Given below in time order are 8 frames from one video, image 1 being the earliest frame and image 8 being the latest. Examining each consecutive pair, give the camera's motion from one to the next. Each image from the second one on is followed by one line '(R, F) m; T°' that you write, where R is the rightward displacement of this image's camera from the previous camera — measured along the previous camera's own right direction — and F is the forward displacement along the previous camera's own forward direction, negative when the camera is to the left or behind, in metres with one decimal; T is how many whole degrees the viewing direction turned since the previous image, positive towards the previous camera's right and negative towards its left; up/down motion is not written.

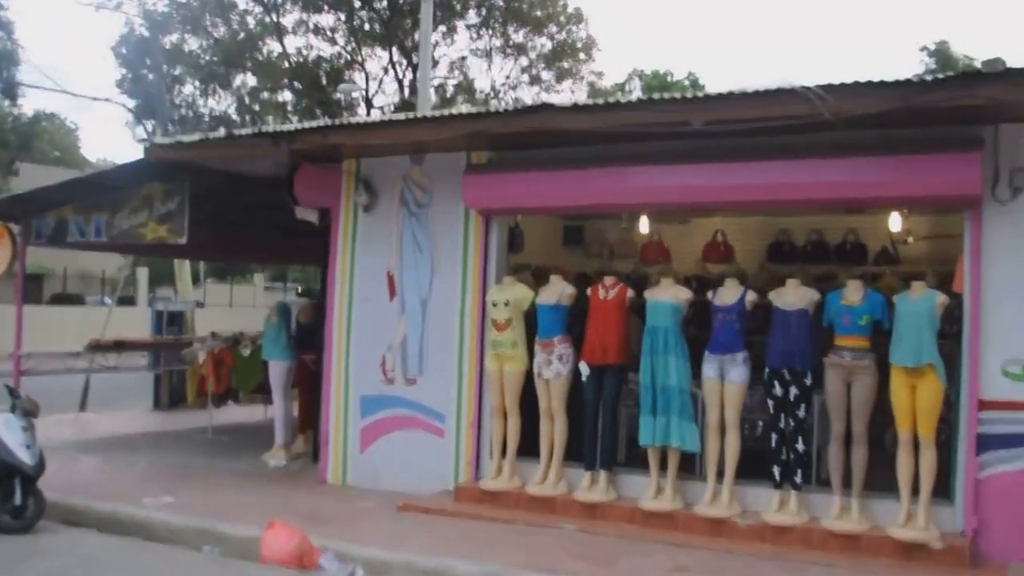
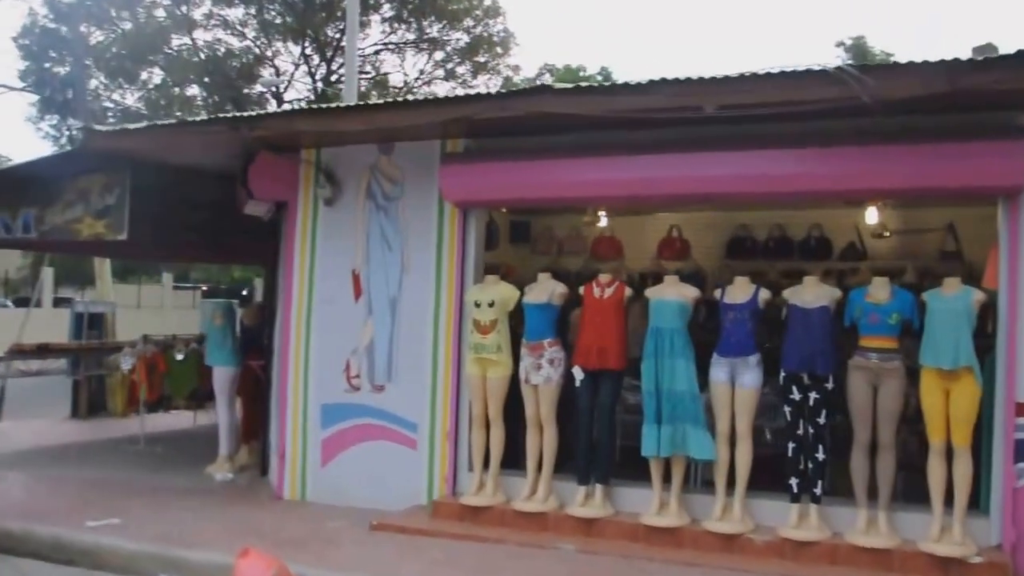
(-0.4, +0.7) m; +4°
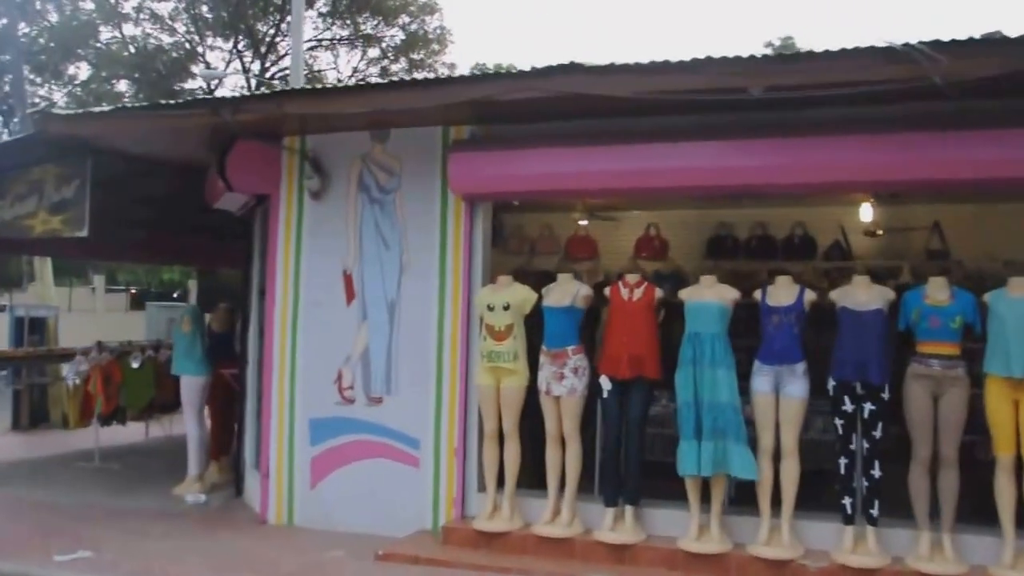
(-0.5, +0.7) m; +3°
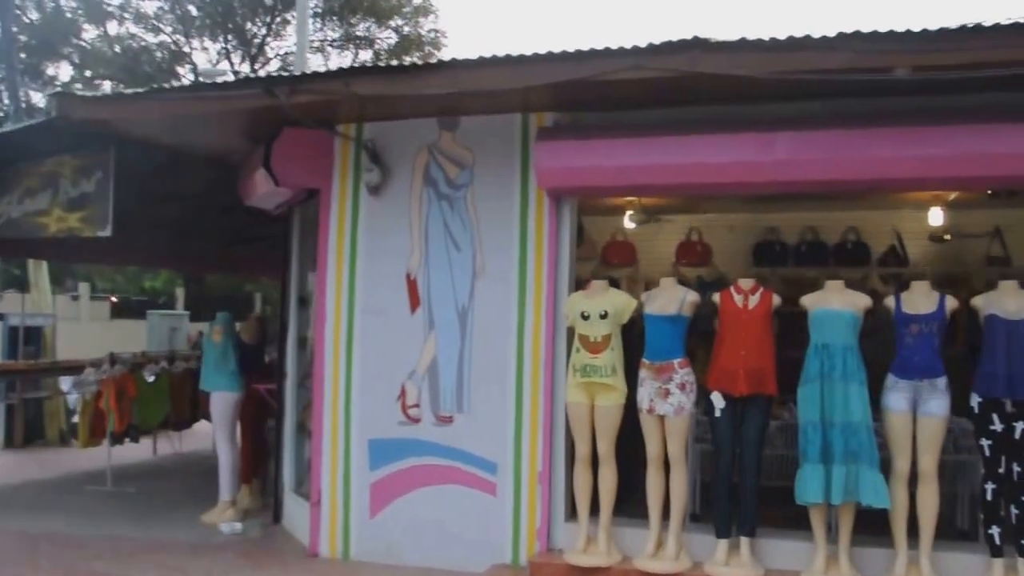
(-0.5, +0.8) m; +1°
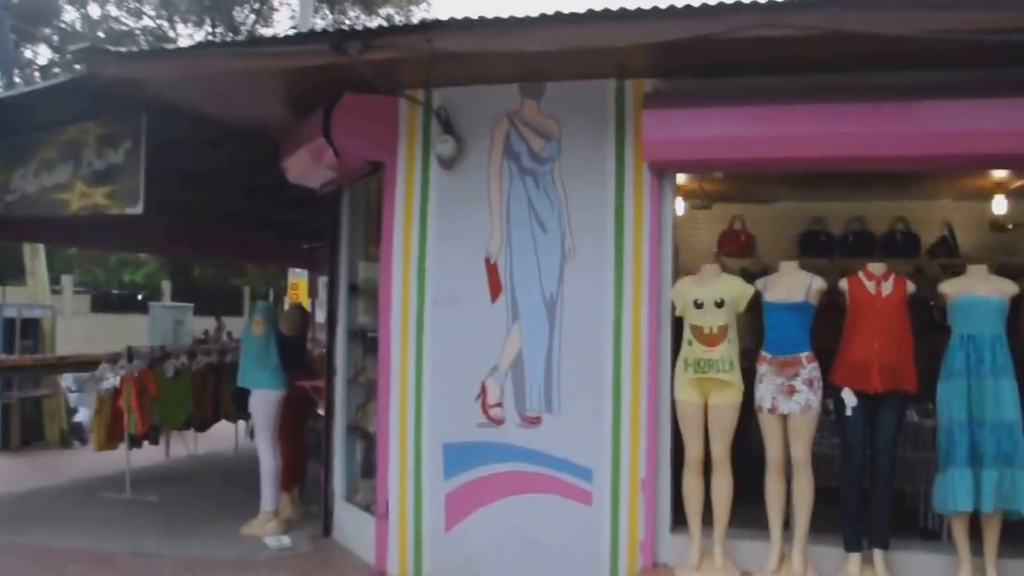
(-0.5, +0.6) m; +1°
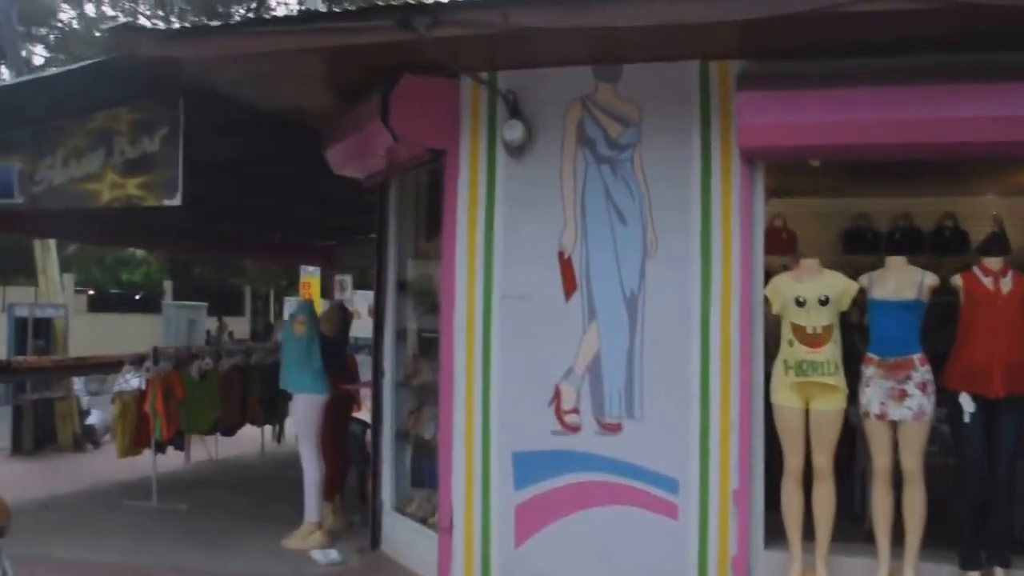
(-0.3, +0.4) m; 0°
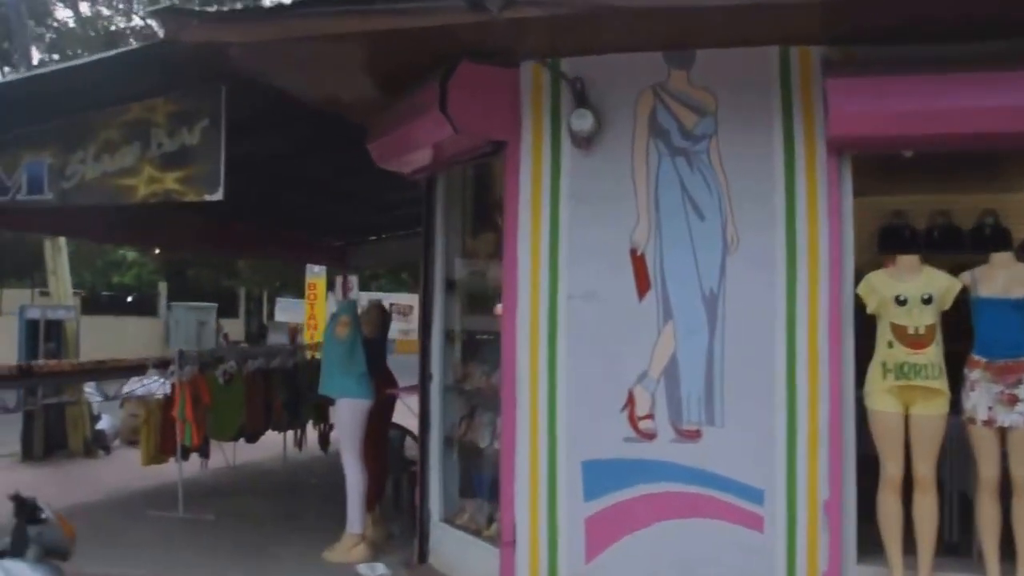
(-0.3, +0.3) m; +1°
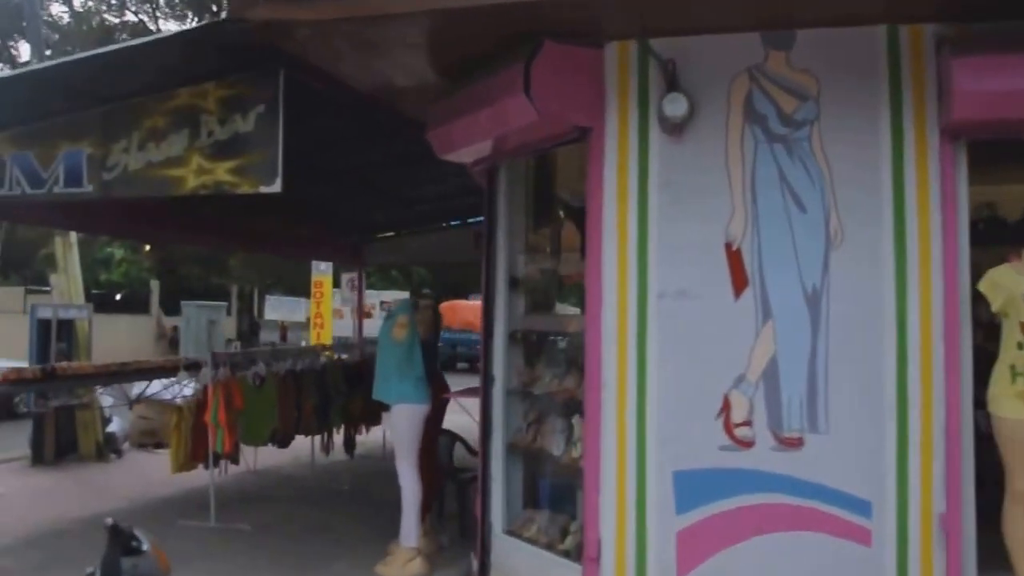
(-0.4, +0.4) m; +1°
